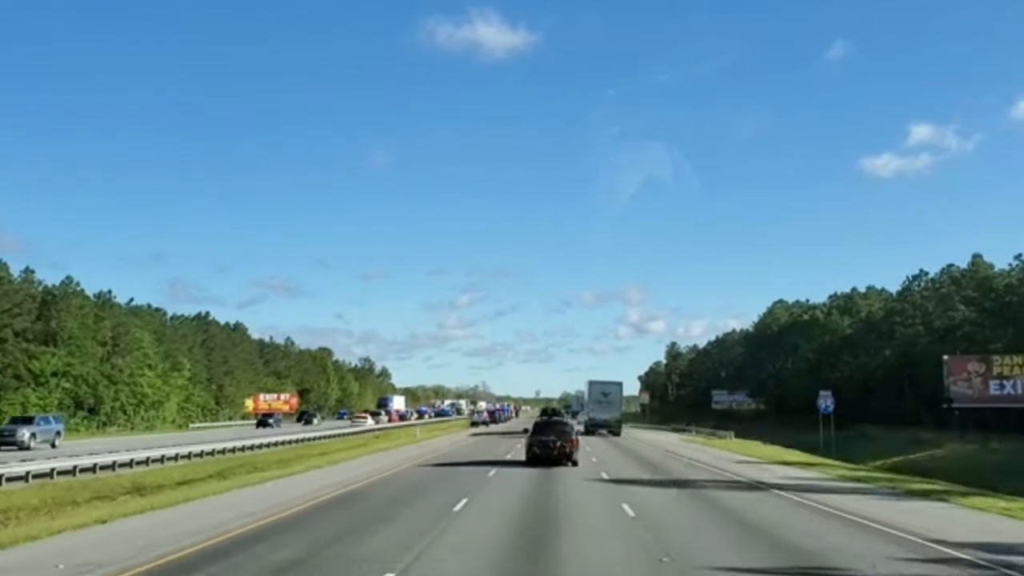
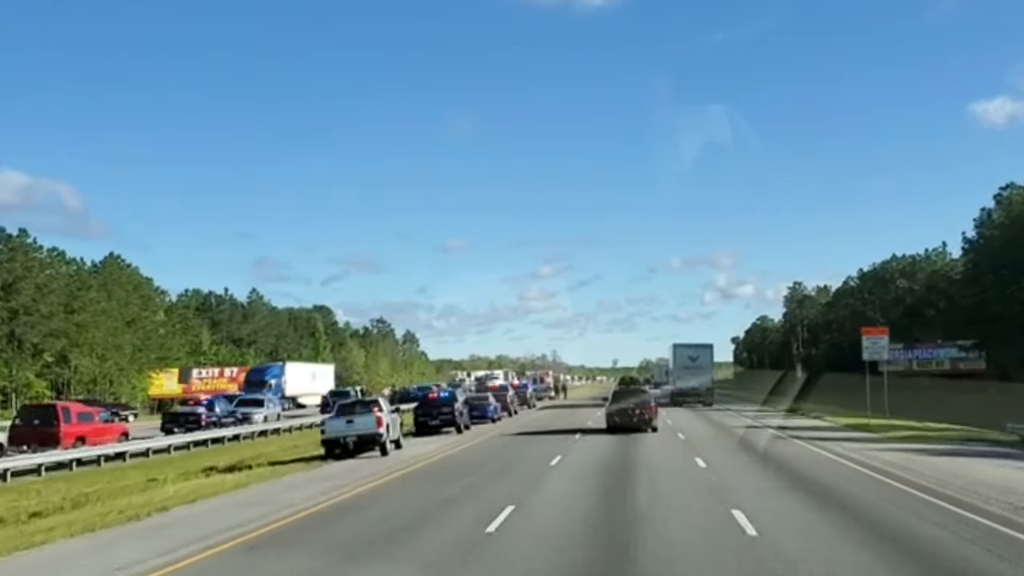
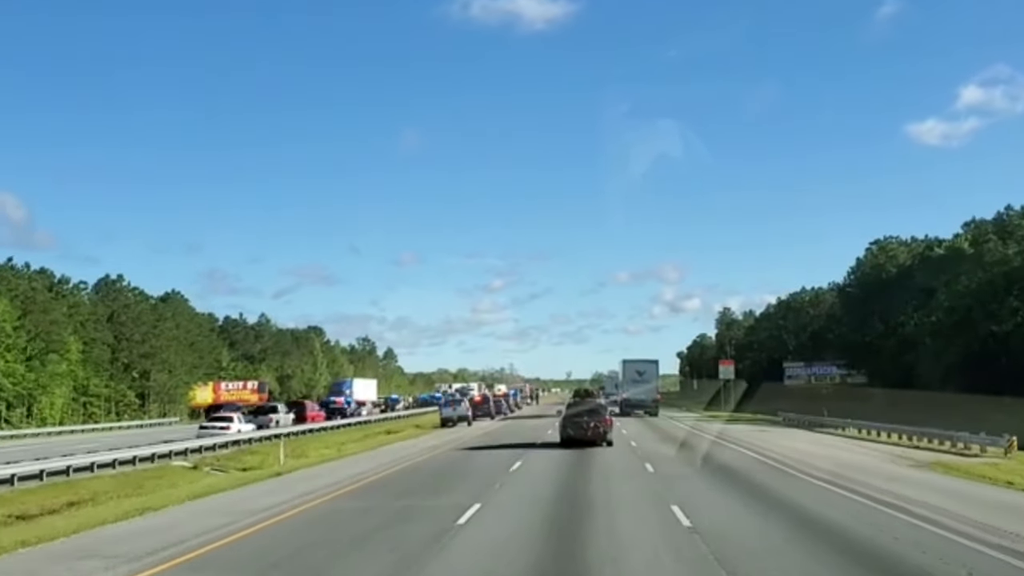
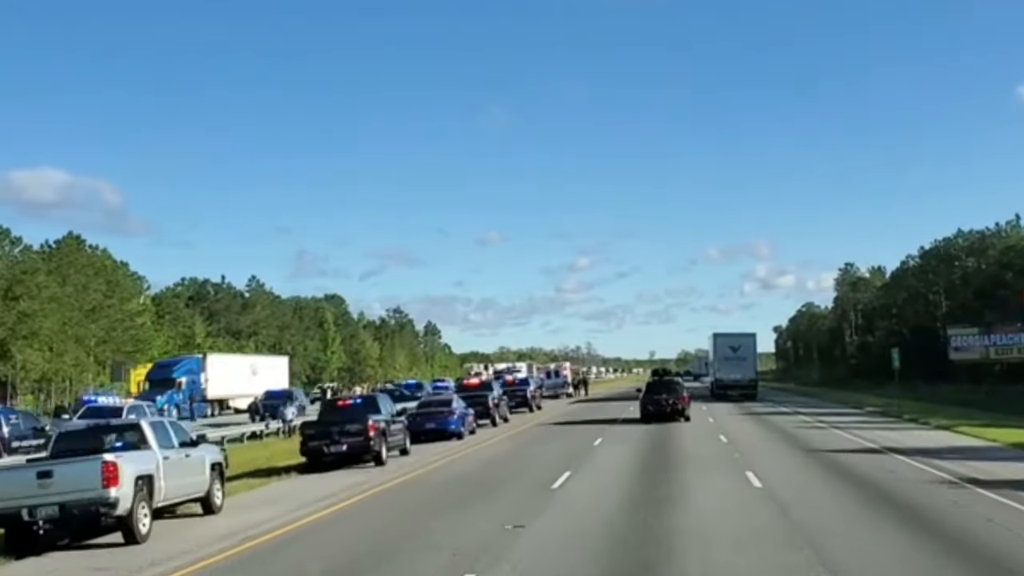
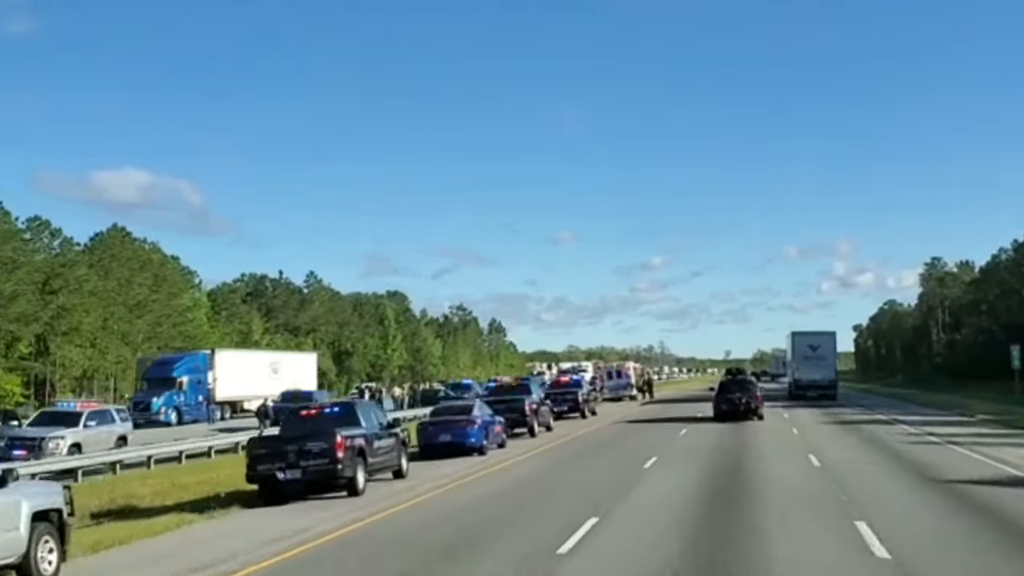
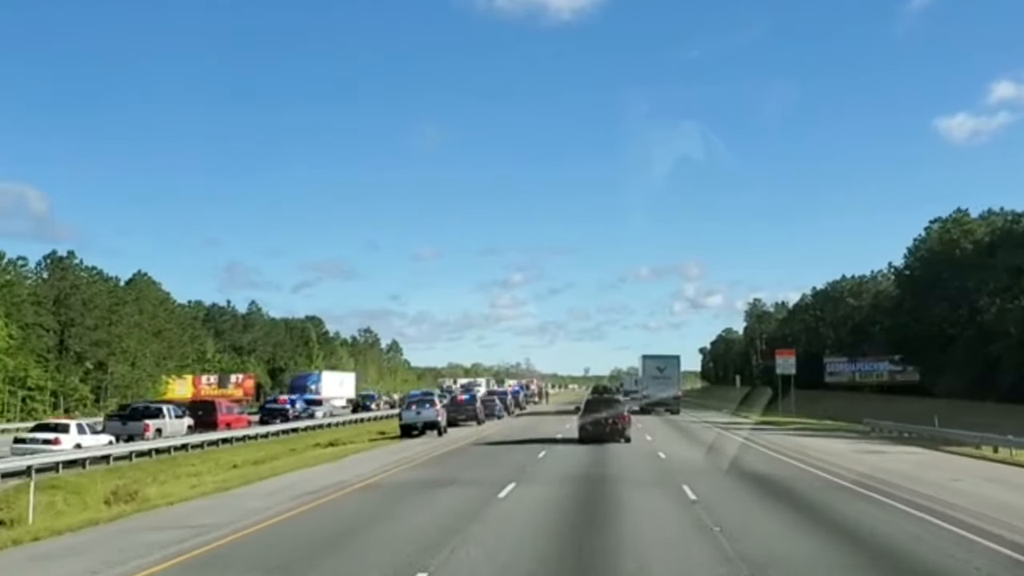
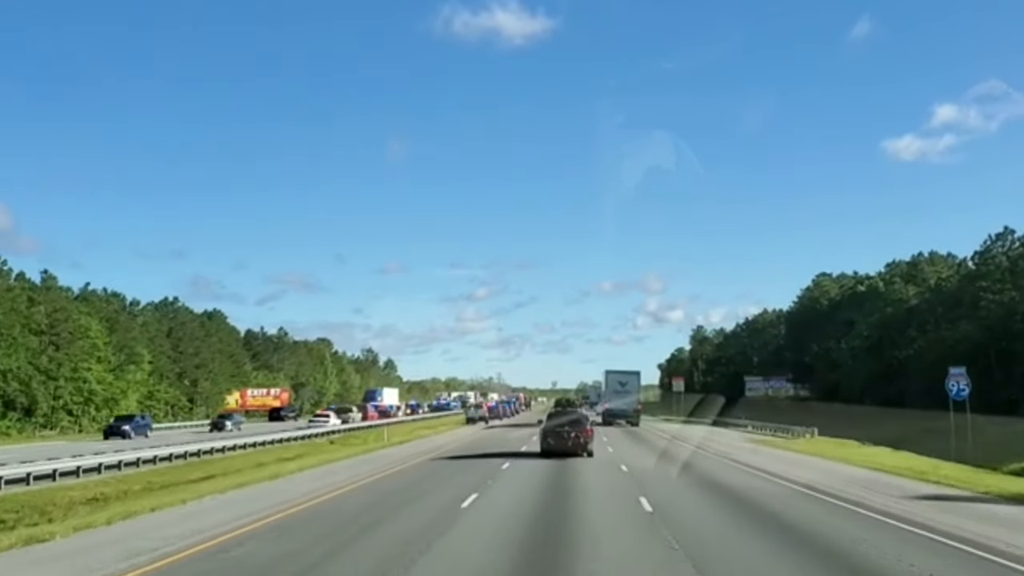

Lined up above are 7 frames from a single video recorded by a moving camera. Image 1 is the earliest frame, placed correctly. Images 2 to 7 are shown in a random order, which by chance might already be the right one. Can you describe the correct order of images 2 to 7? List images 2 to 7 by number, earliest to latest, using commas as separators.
7, 3, 6, 2, 4, 5
